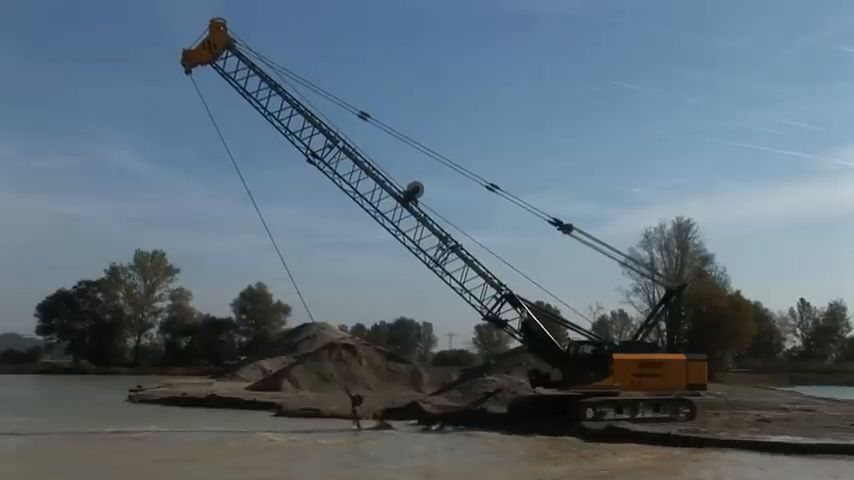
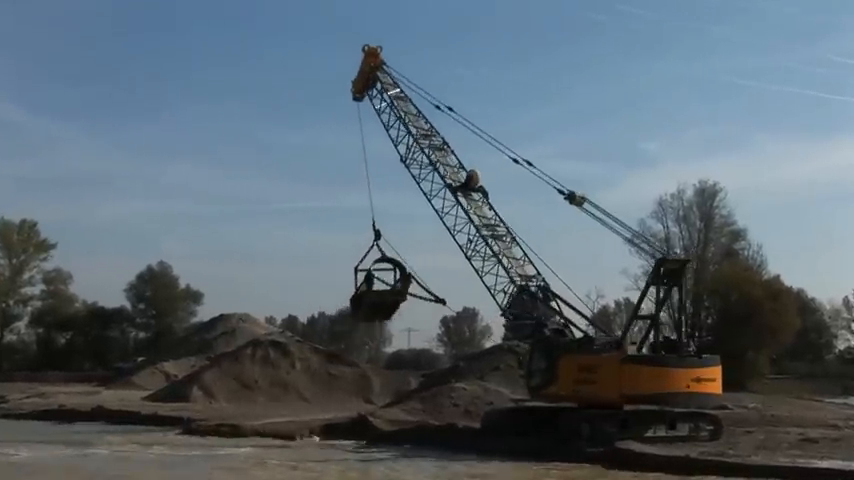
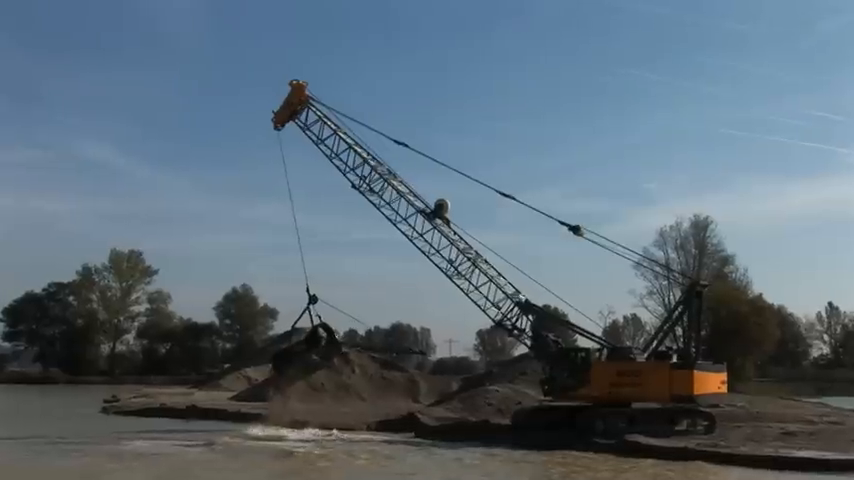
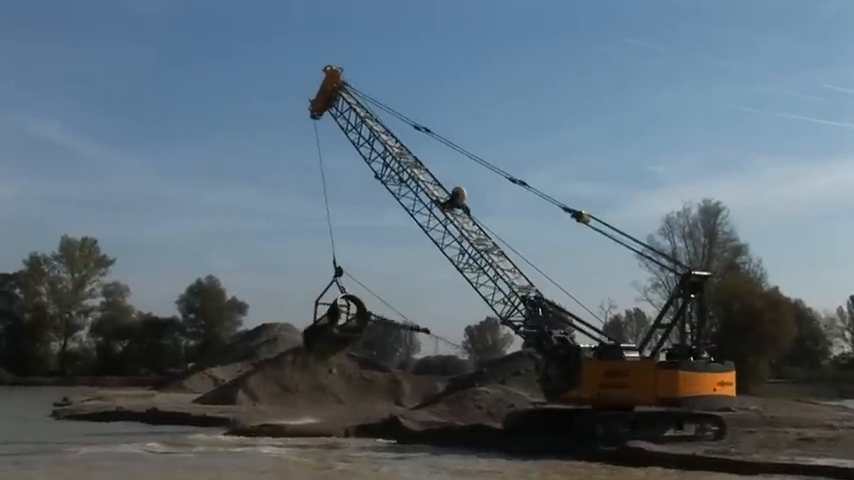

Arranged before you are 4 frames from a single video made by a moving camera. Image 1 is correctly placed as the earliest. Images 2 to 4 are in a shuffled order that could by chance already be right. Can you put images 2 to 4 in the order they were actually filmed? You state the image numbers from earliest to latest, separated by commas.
3, 4, 2
